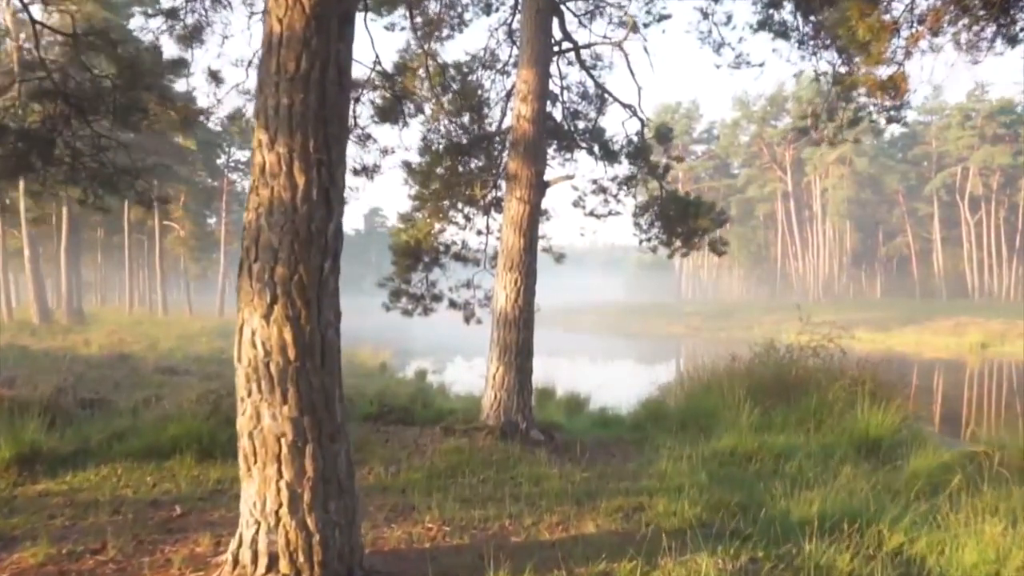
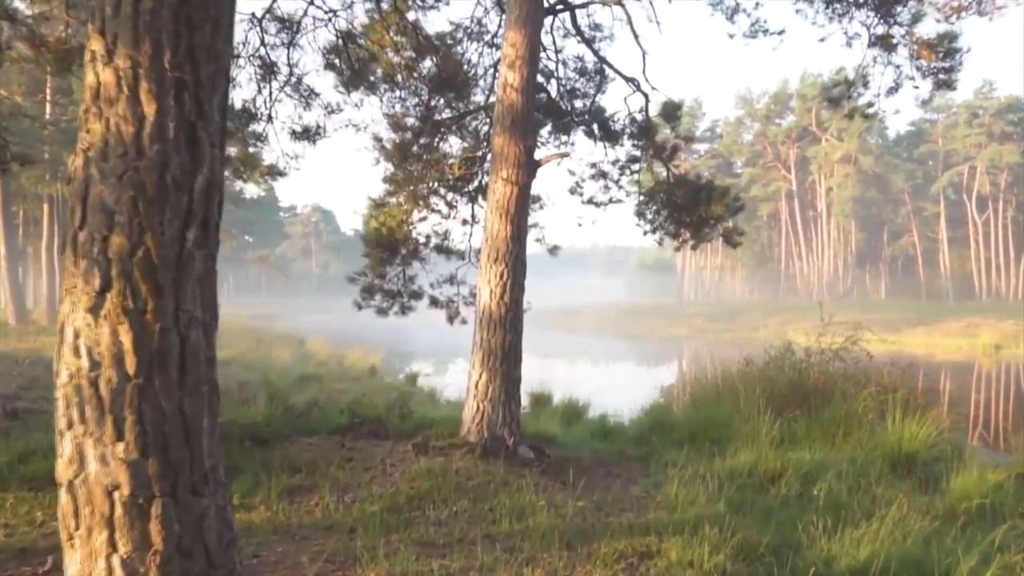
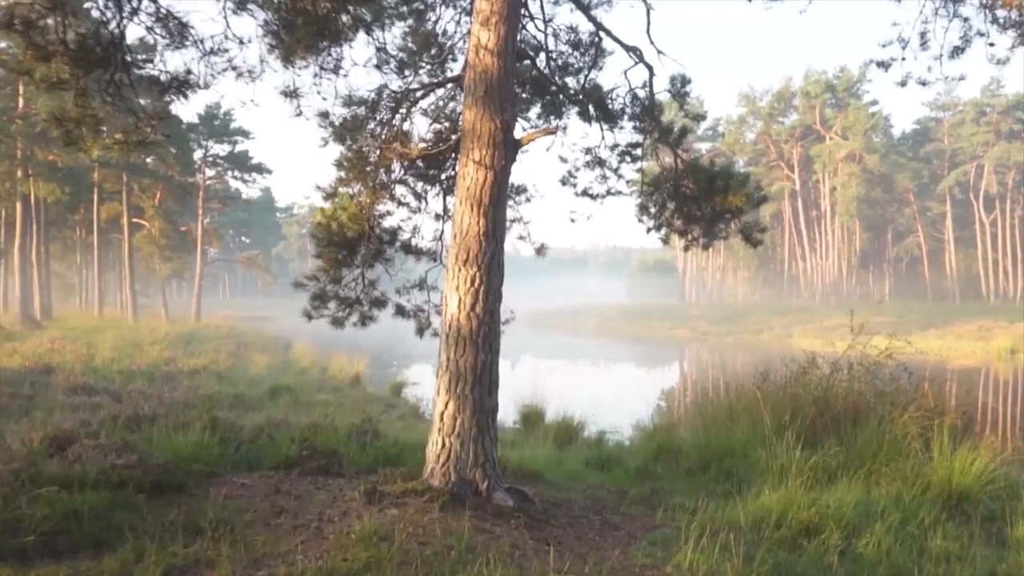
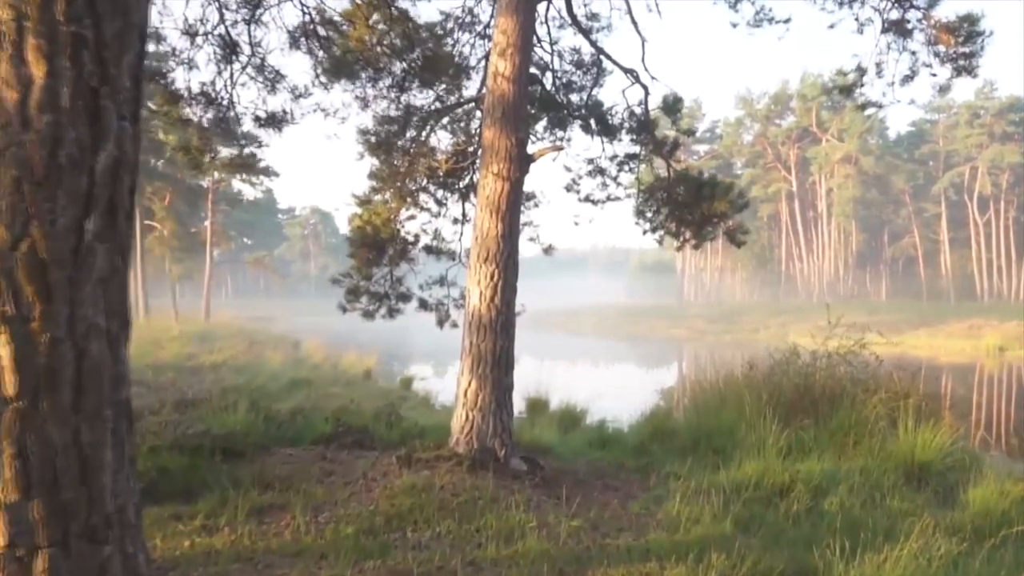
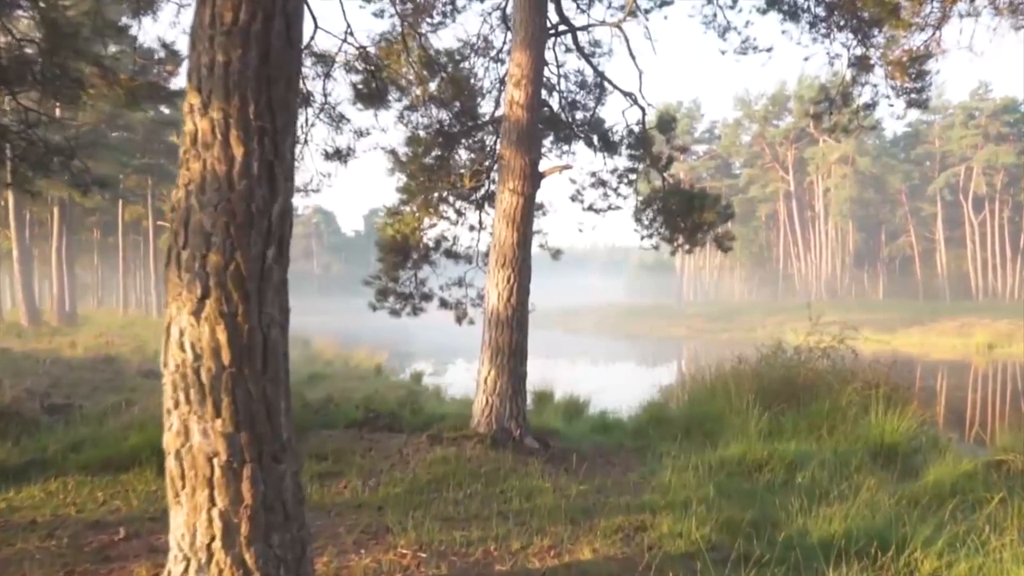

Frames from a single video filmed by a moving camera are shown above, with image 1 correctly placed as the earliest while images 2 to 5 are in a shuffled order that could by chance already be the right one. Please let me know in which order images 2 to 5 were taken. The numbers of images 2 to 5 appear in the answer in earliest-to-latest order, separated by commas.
5, 2, 4, 3
